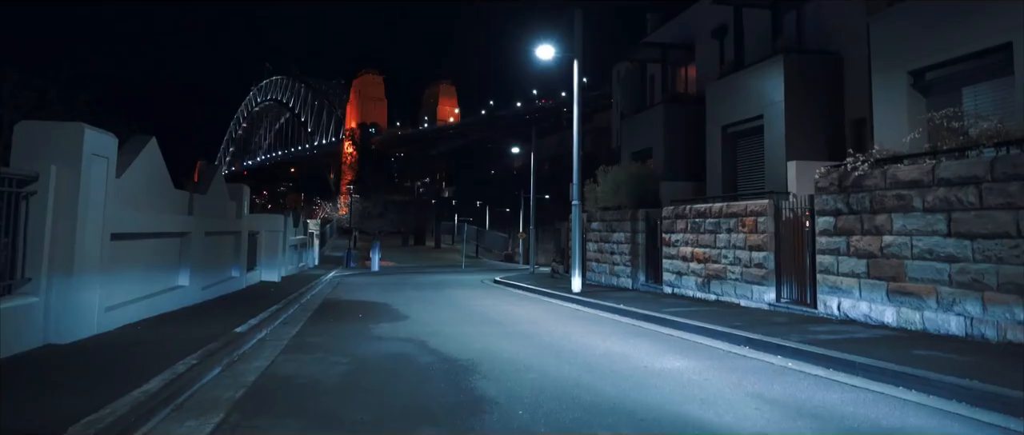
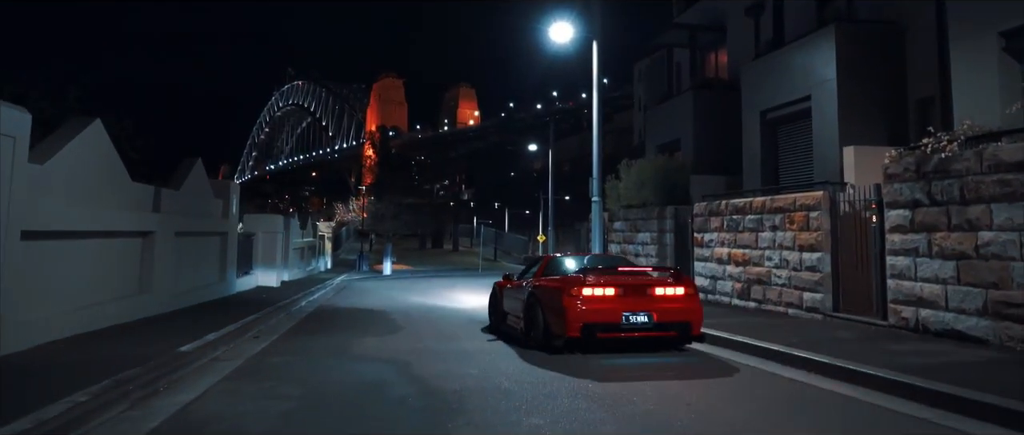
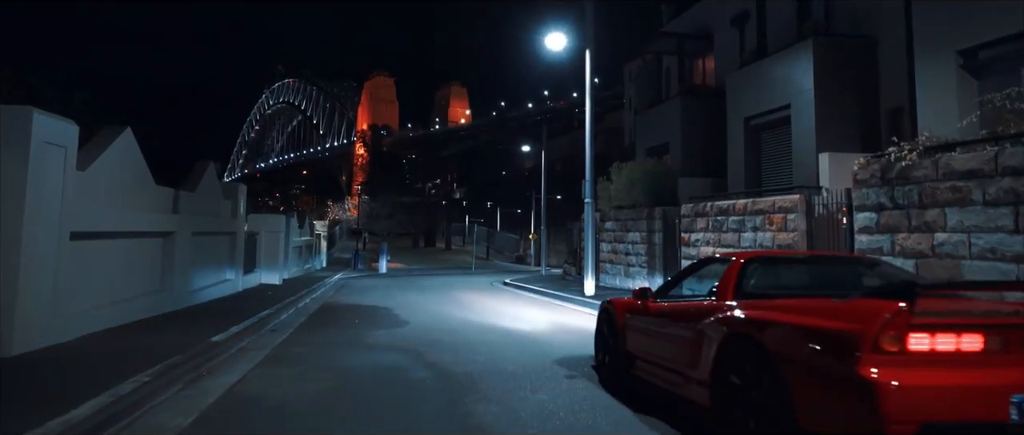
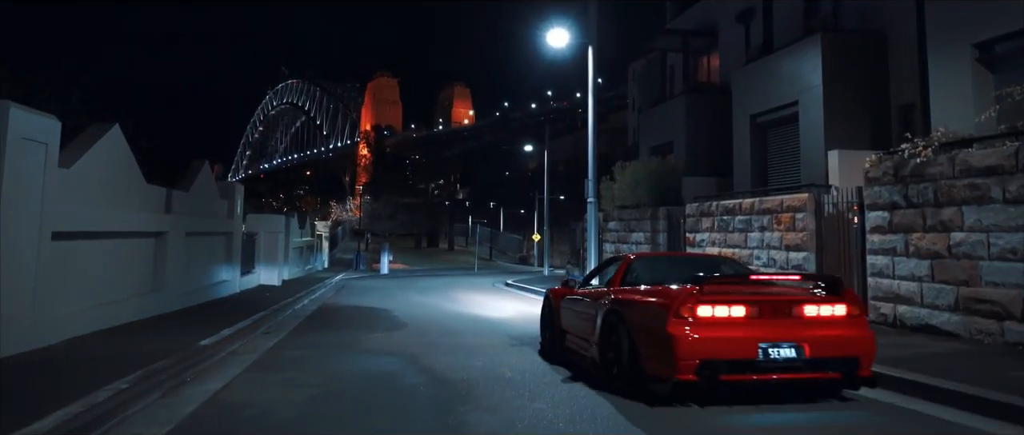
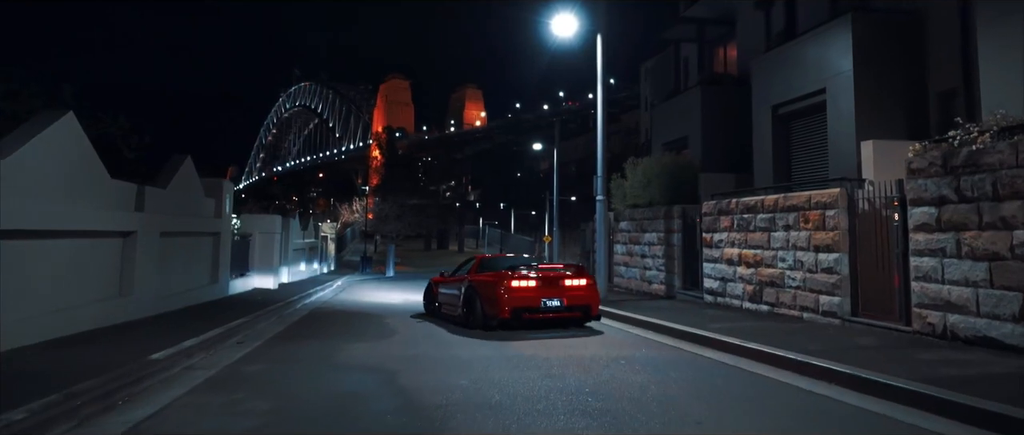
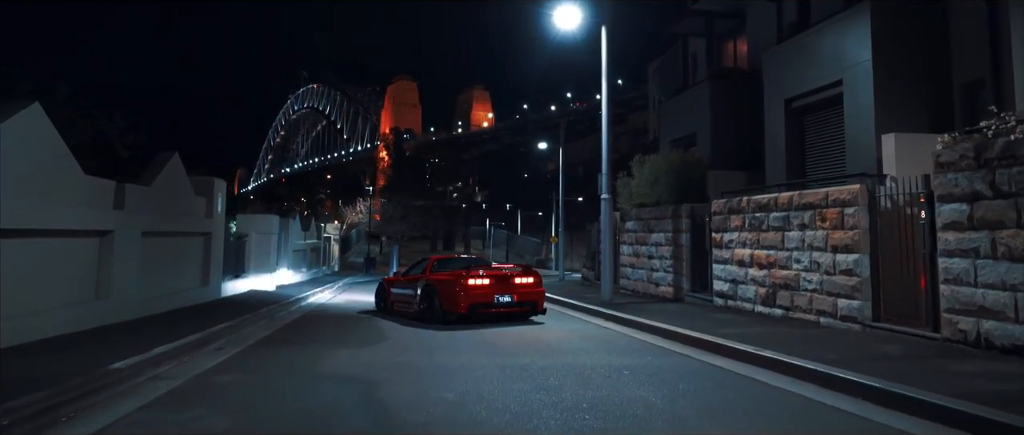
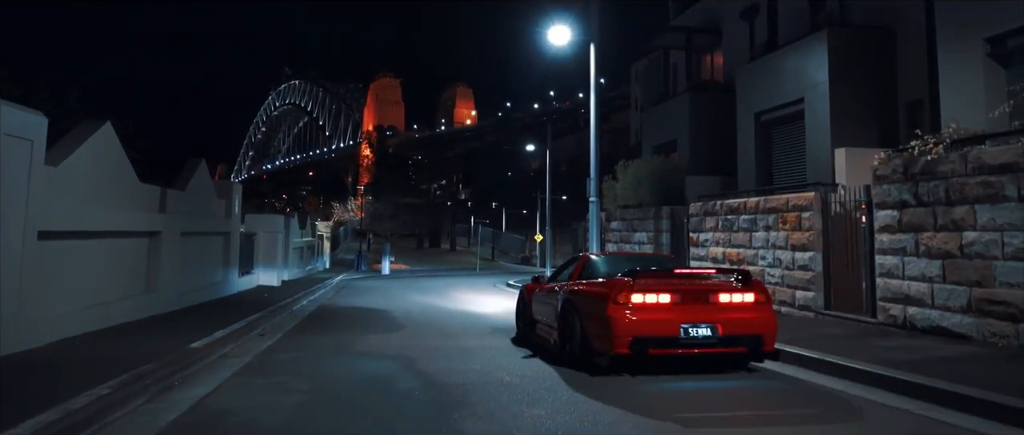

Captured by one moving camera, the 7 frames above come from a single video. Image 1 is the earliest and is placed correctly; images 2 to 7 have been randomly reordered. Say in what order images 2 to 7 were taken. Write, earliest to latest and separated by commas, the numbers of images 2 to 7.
3, 4, 7, 2, 5, 6
